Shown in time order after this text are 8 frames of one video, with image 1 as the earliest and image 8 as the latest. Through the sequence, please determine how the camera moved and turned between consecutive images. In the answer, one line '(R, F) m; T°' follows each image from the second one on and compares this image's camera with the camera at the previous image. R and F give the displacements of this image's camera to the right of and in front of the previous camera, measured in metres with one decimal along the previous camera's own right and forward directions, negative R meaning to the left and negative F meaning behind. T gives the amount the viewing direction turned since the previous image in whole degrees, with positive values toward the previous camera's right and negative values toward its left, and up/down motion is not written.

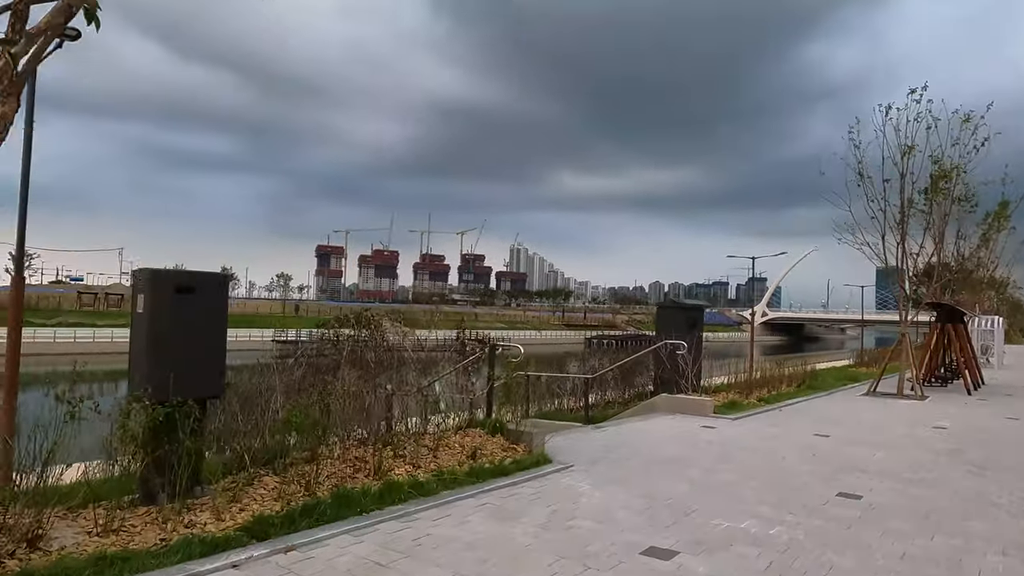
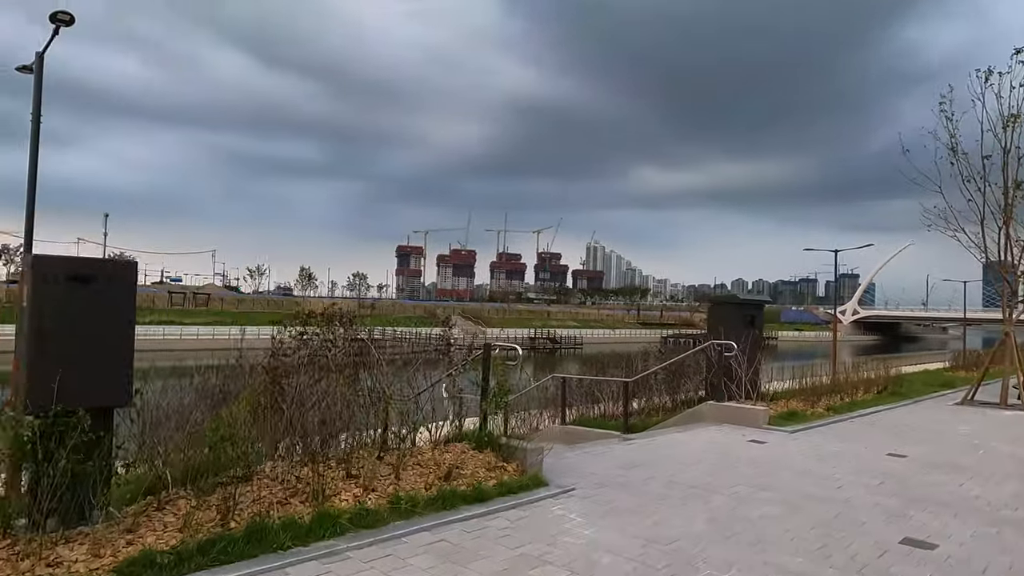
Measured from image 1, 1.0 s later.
(+0.8, +1.1) m; -7°
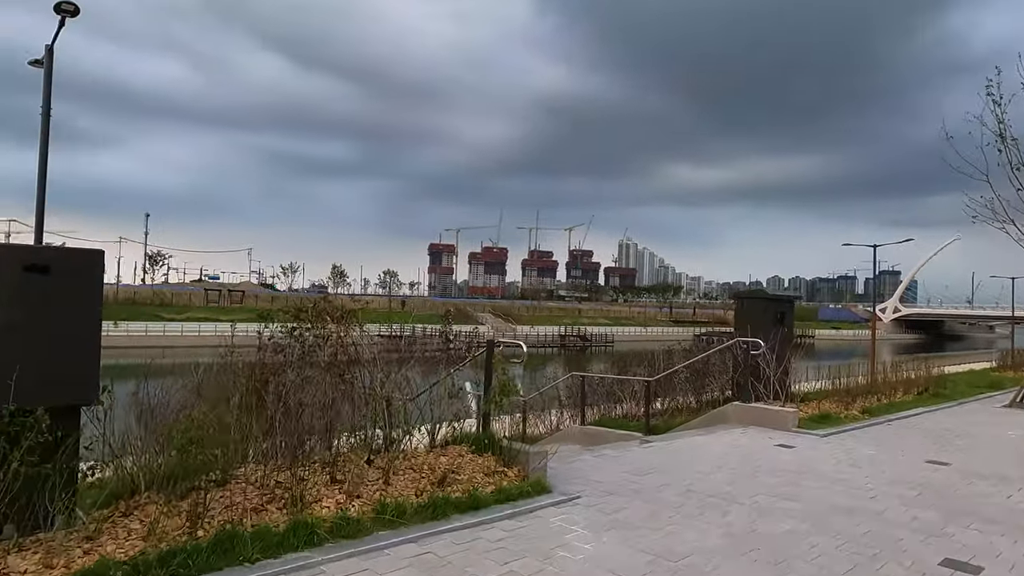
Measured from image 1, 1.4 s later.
(+0.3, +0.4) m; -3°
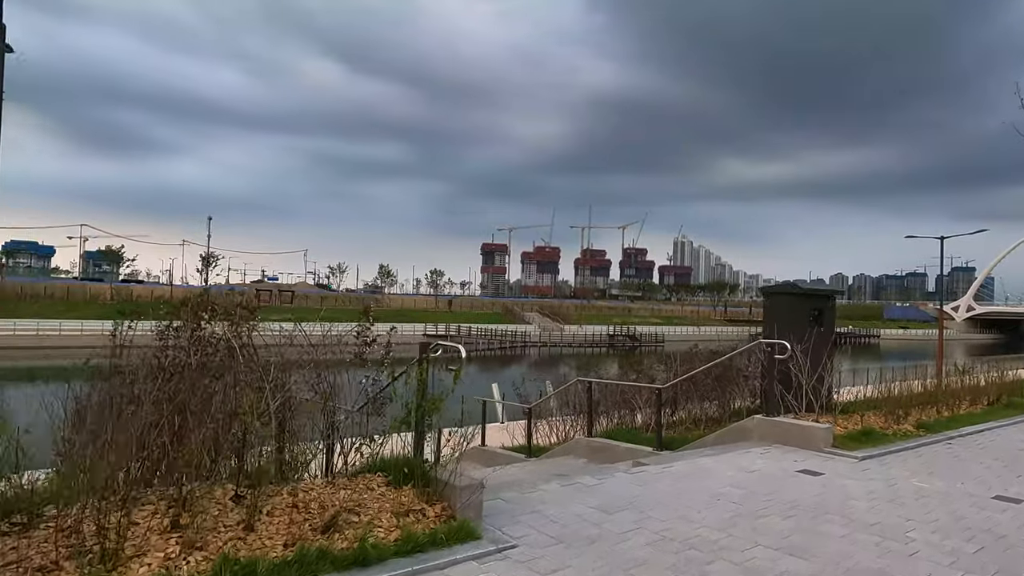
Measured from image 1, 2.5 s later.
(+0.9, +1.3) m; -5°
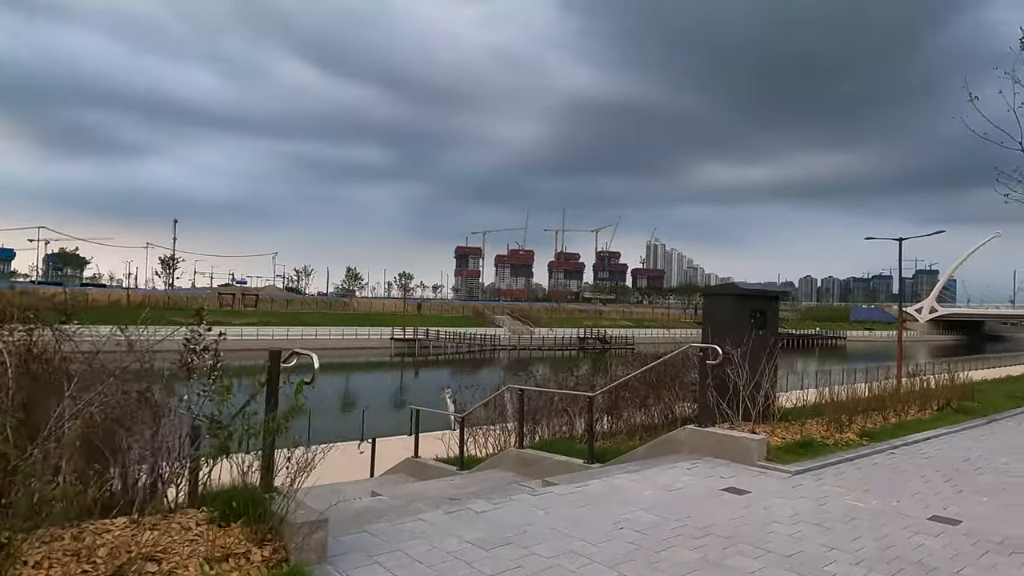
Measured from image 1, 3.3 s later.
(+0.7, +0.7) m; +2°
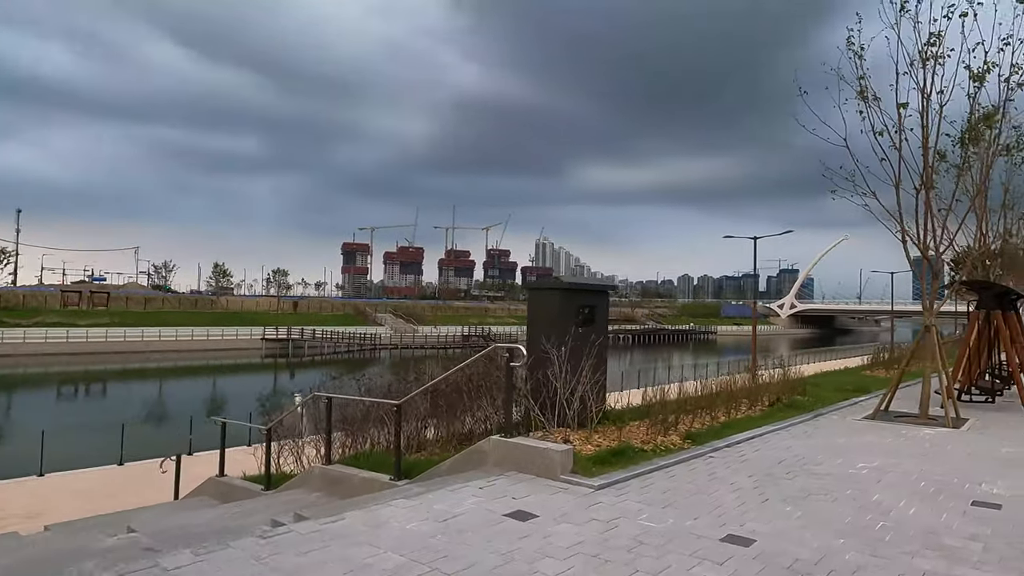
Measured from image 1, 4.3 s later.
(+1.1, +0.9) m; +9°
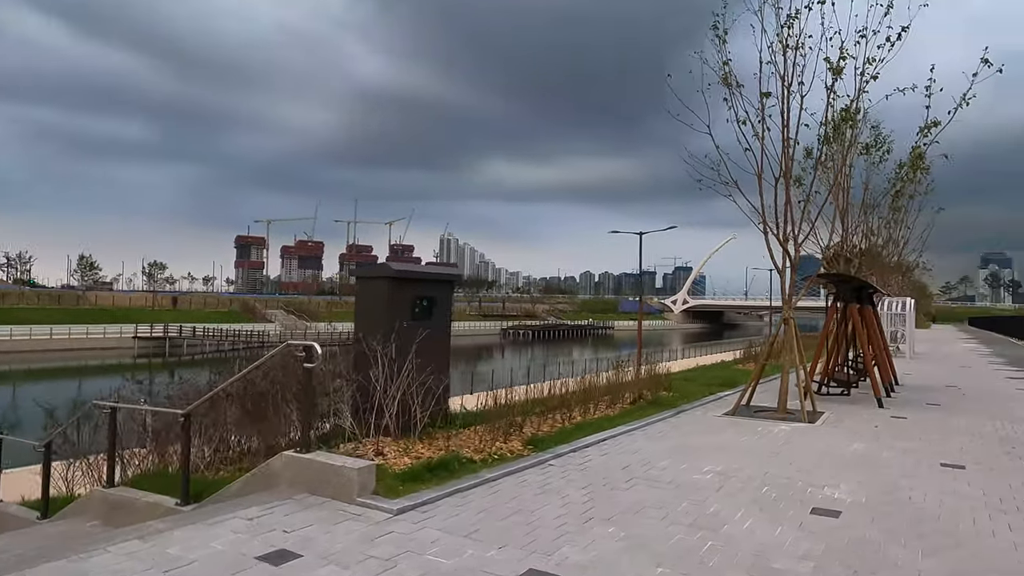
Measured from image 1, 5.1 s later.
(+0.9, +0.9) m; +8°
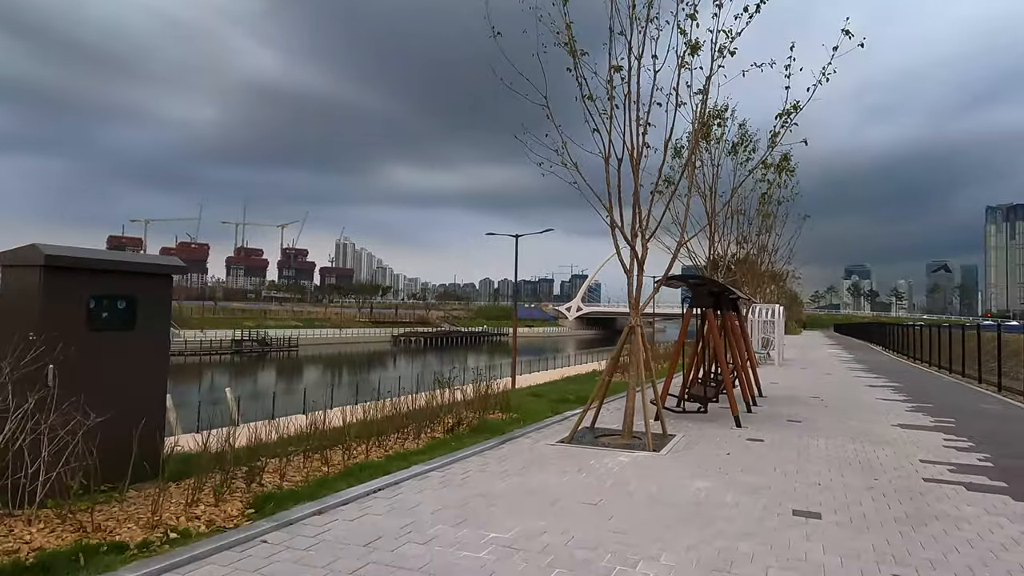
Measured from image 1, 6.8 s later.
(+1.3, +1.9) m; +9°
